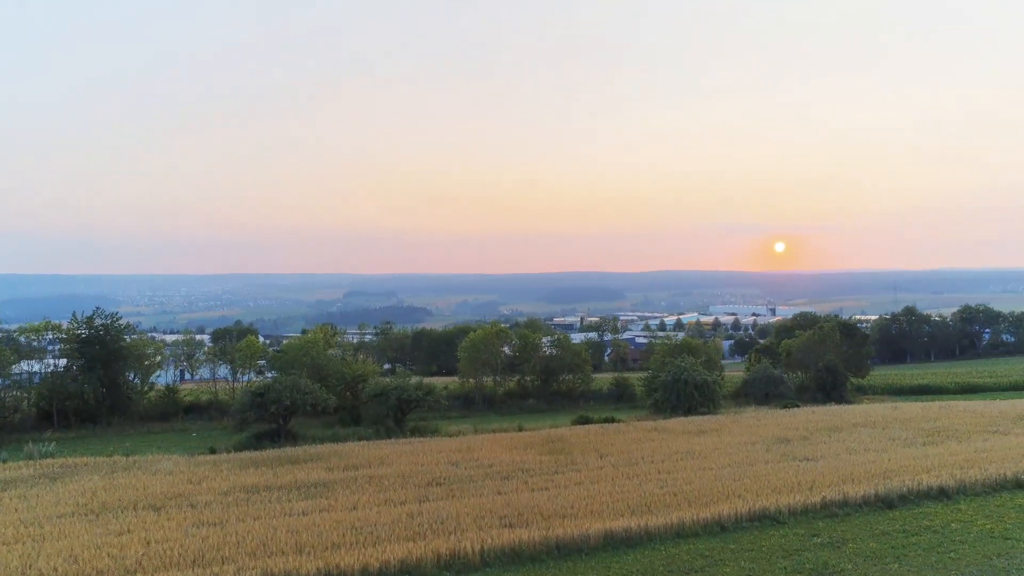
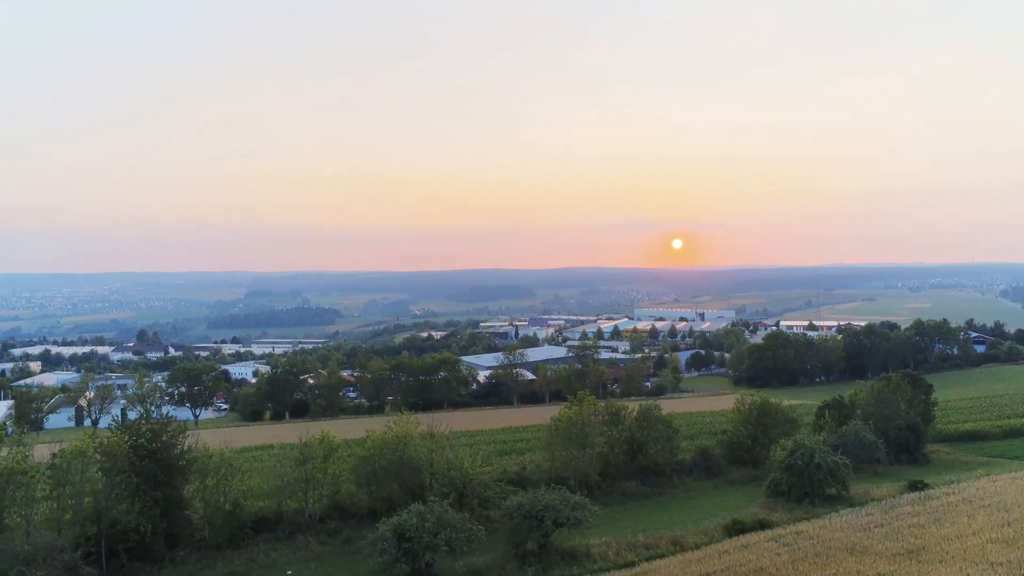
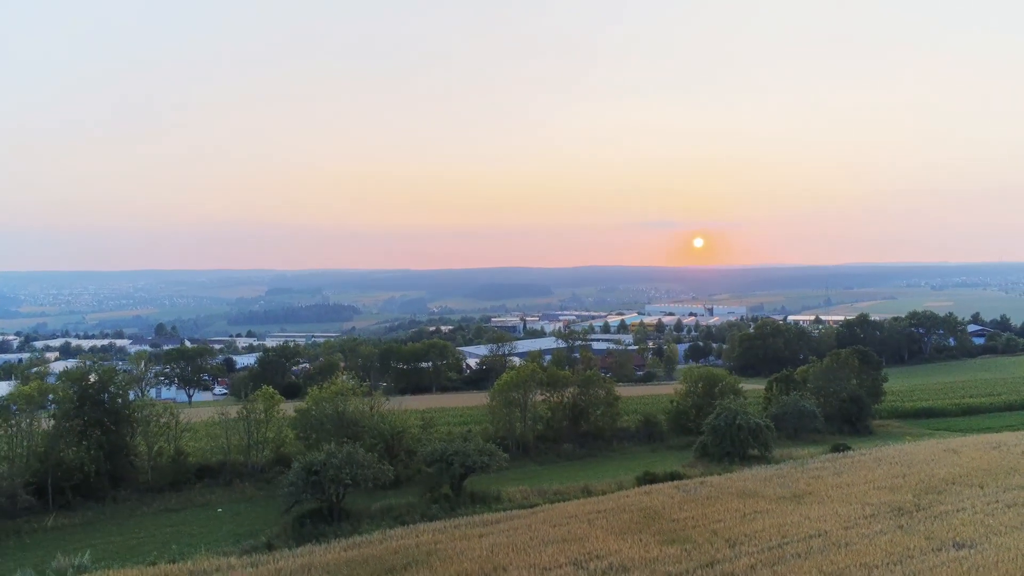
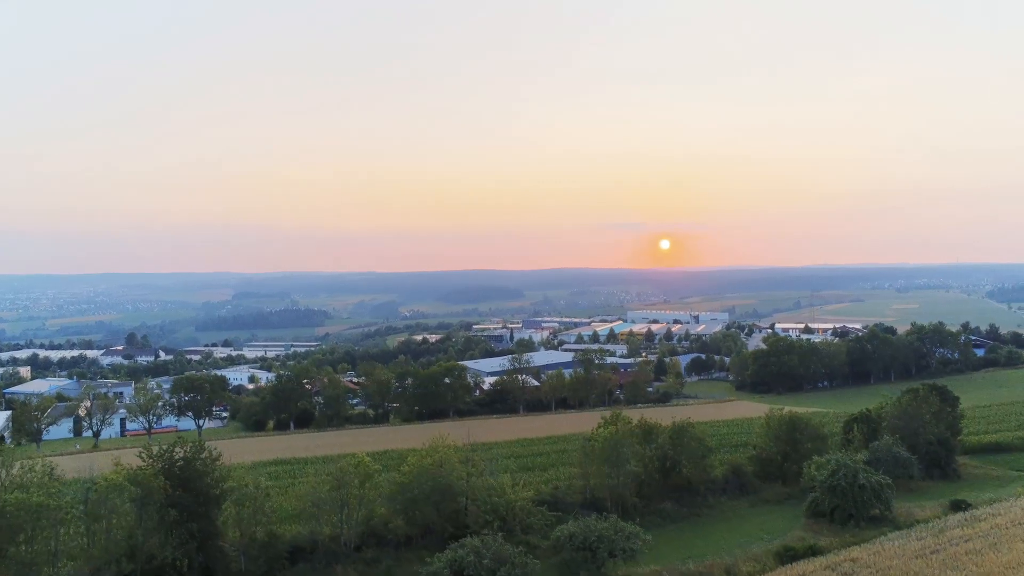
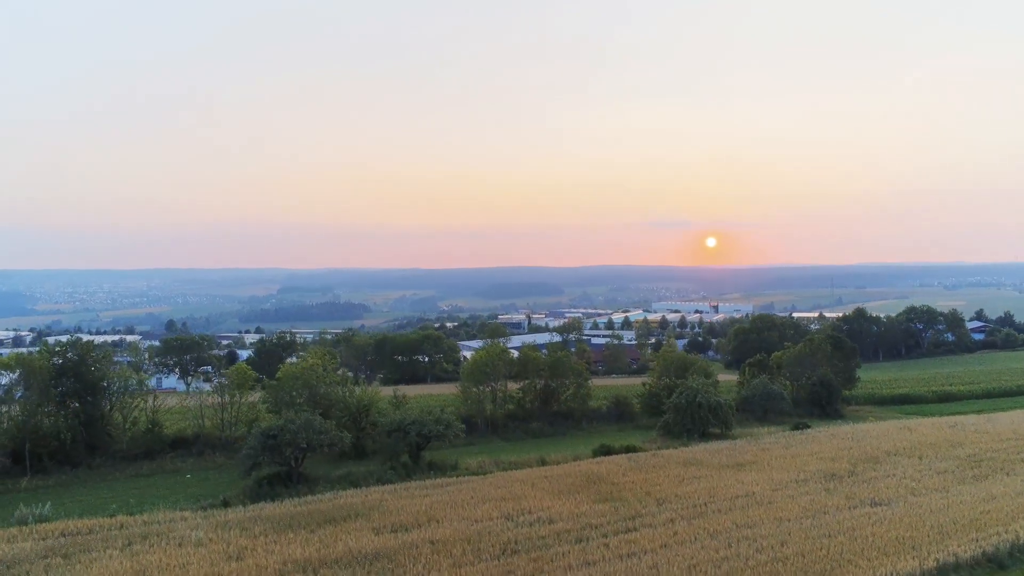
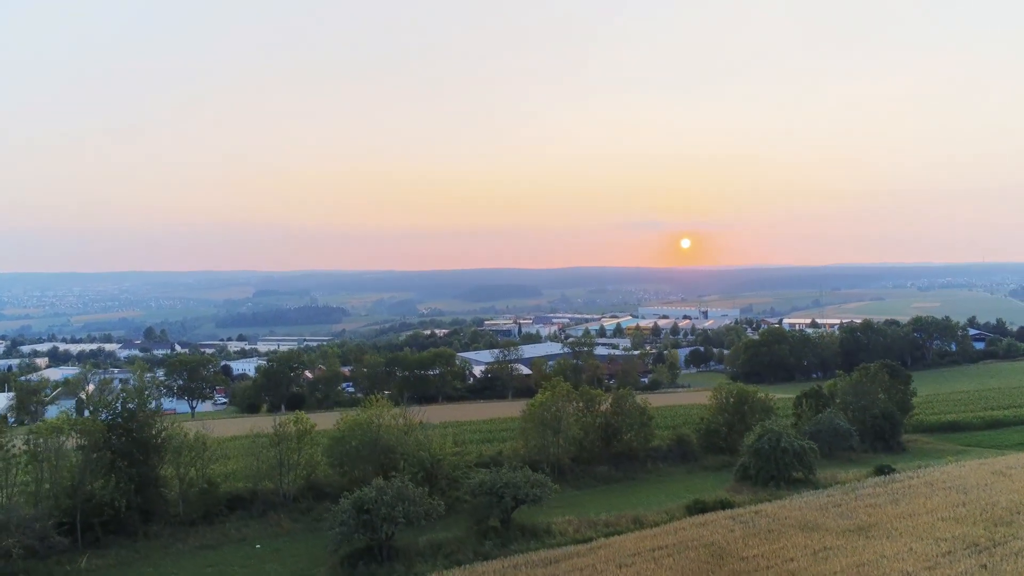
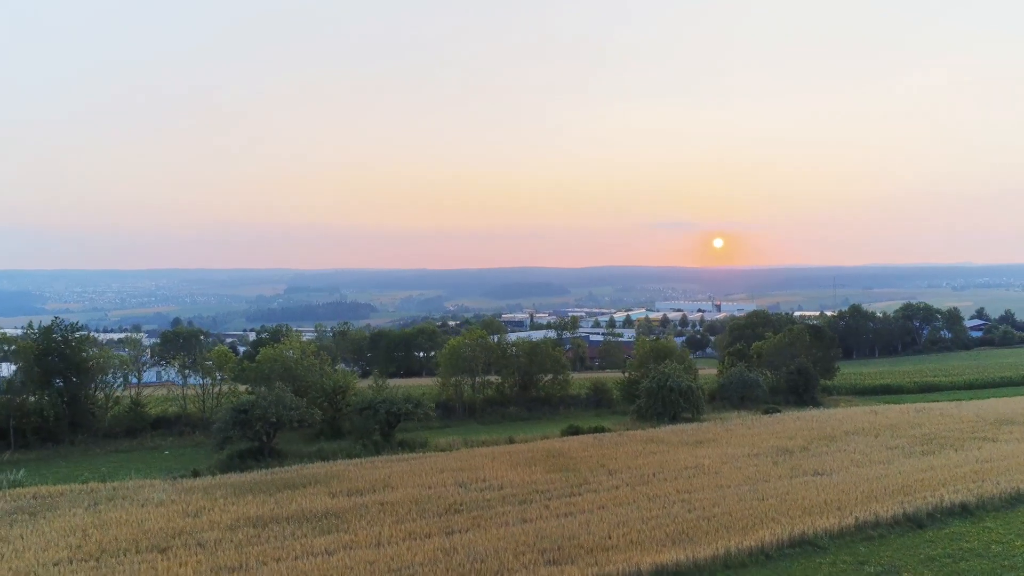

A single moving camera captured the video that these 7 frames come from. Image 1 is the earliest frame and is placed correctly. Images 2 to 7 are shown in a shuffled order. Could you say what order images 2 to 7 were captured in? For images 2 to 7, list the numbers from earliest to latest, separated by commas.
7, 5, 3, 6, 2, 4
